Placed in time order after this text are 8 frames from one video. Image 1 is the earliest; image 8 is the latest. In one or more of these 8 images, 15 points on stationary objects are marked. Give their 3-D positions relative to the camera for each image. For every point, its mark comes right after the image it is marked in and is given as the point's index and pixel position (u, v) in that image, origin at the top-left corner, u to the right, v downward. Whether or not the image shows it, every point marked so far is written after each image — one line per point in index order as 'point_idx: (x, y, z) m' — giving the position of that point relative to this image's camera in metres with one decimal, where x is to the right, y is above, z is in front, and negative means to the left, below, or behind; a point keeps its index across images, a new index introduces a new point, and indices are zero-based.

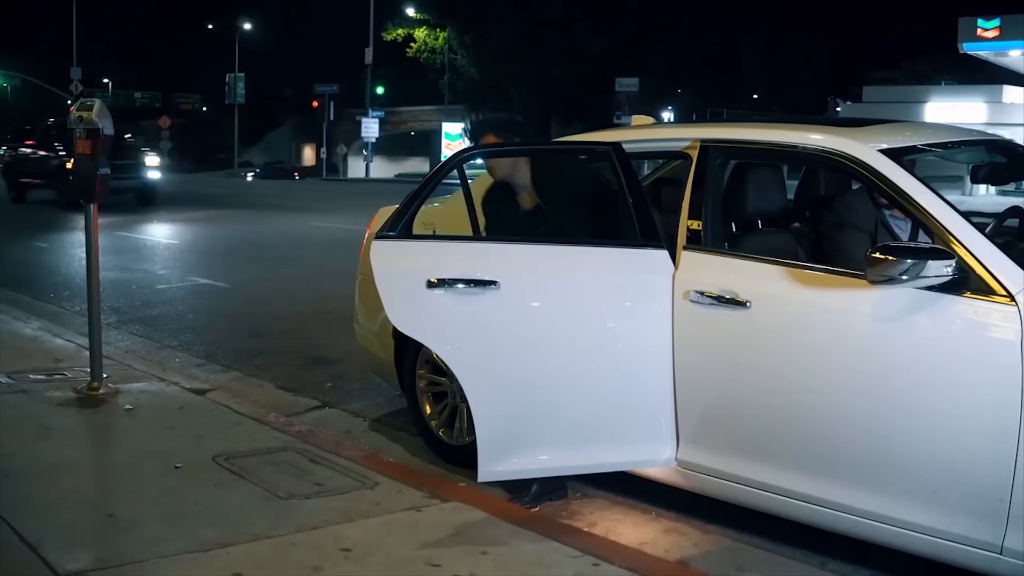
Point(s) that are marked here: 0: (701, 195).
0: (+0.7, +0.3, +4.6) m
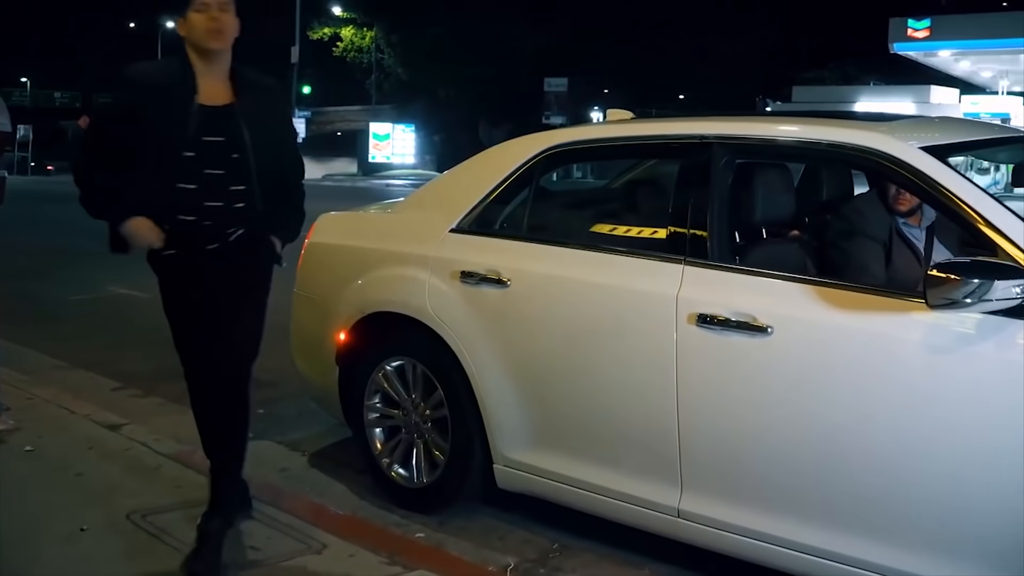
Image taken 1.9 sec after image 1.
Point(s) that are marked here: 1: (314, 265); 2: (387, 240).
0: (+0.6, +0.3, +4.0) m
1: (-0.7, +0.1, +5.1) m
2: (-0.4, +0.2, +4.8) m
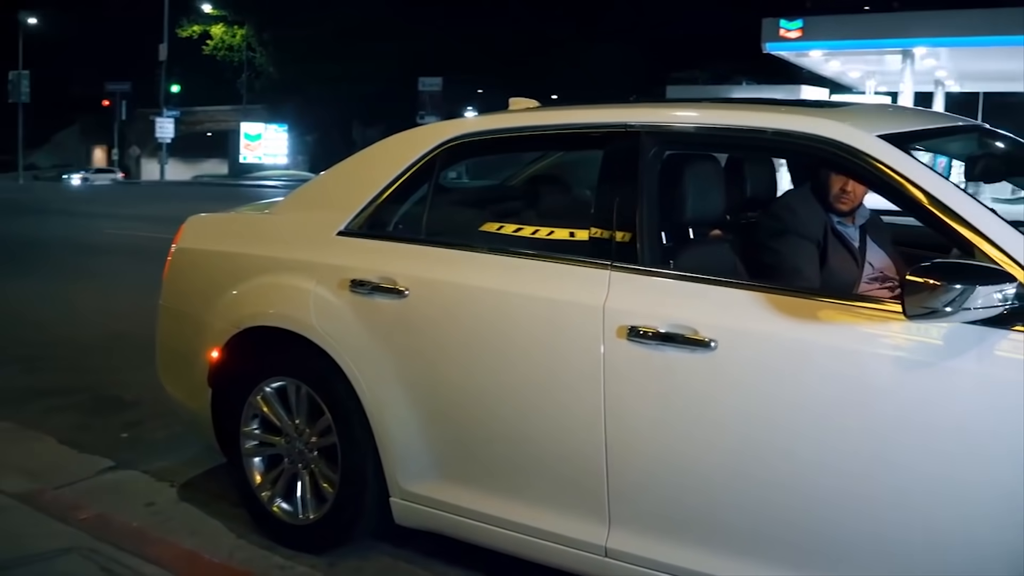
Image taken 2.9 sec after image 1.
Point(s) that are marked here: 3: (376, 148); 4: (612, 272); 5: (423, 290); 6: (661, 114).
0: (+0.3, +0.2, +3.5) m
1: (-1.1, 0.0, +4.5) m
2: (-0.8, +0.1, +4.2) m
3: (-0.4, +0.4, +4.2) m
4: (+0.3, 0.0, +3.4) m
5: (-0.2, 0.0, +3.7) m
6: (+0.4, +0.5, +3.5) m
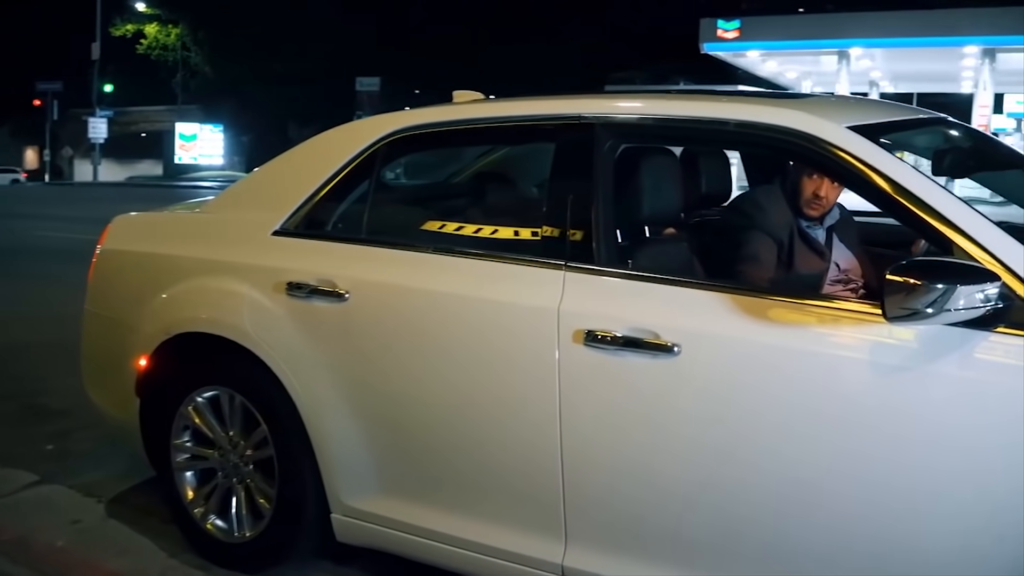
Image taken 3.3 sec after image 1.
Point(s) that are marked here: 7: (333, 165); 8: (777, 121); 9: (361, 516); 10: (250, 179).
0: (+0.2, +0.2, +3.3) m
1: (-1.2, 0.0, +4.2) m
2: (-0.9, +0.1, +4.0) m
3: (-0.6, +0.4, +4.0) m
4: (+0.1, 0.0, +3.2) m
5: (-0.4, 0.0, +3.5) m
6: (+0.3, +0.5, +3.4) m
7: (-0.5, +0.3, +3.8) m
8: (+0.6, +0.4, +3.1) m
9: (-0.4, -0.6, +3.6) m
10: (-0.8, +0.3, +4.1) m
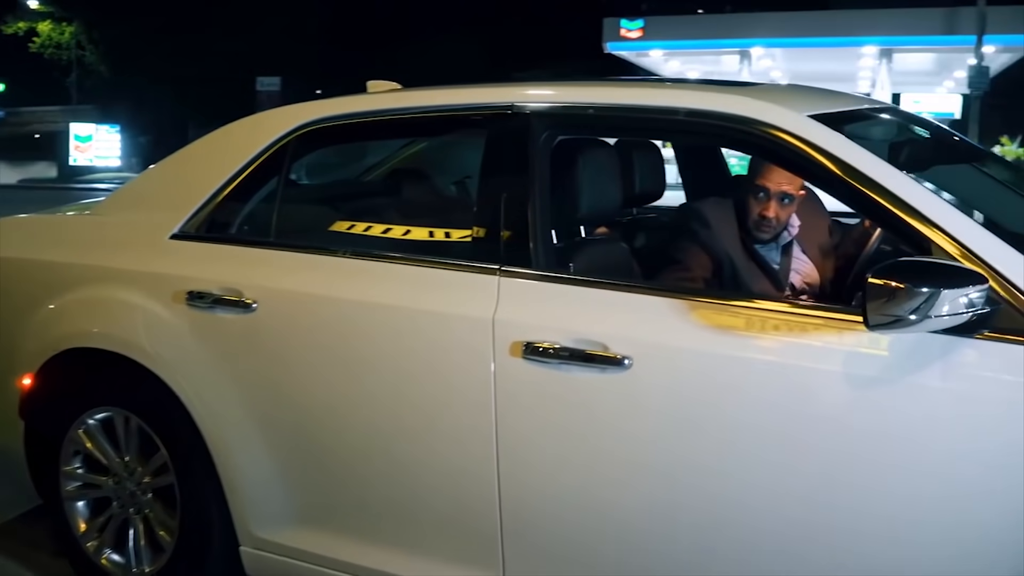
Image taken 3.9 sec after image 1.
0: (0.0, +0.2, +3.0) m
1: (-1.5, 0.0, +3.8) m
2: (-1.1, +0.1, +3.6) m
3: (-0.8, +0.4, +3.6) m
4: (0.0, 0.0, +2.9) m
5: (-0.5, 0.0, +3.2) m
6: (+0.1, +0.4, +3.1) m
7: (-0.7, +0.3, +3.5) m
8: (+0.4, +0.4, +2.8) m
9: (-0.6, -0.6, +3.3) m
10: (-1.0, +0.3, +3.7) m
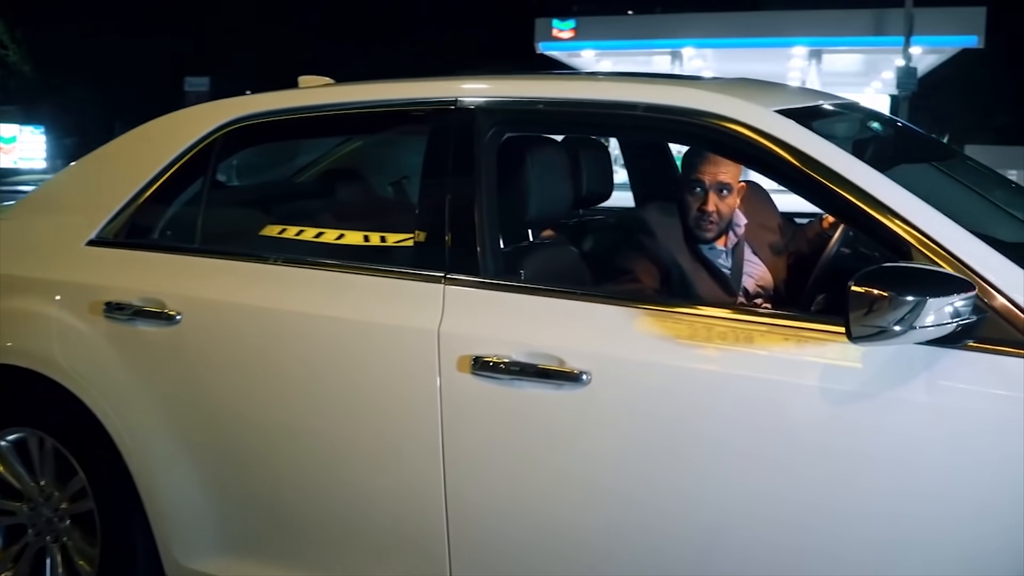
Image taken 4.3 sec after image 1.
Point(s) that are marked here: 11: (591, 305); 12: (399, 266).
0: (-0.1, +0.2, +2.8) m
1: (-1.6, 0.0, +3.5) m
2: (-1.3, +0.1, +3.4) m
3: (-0.9, +0.4, +3.4) m
4: (-0.1, 0.0, +2.7) m
5: (-0.7, -0.1, +2.9) m
6: (0.0, +0.4, +2.9) m
7: (-0.8, +0.3, +3.2) m
8: (+0.3, +0.4, +2.6) m
9: (-0.7, -0.6, +3.0) m
10: (-1.1, +0.3, +3.4) m
11: (+0.2, 0.0, +2.6) m
12: (-0.2, 0.0, +2.8) m
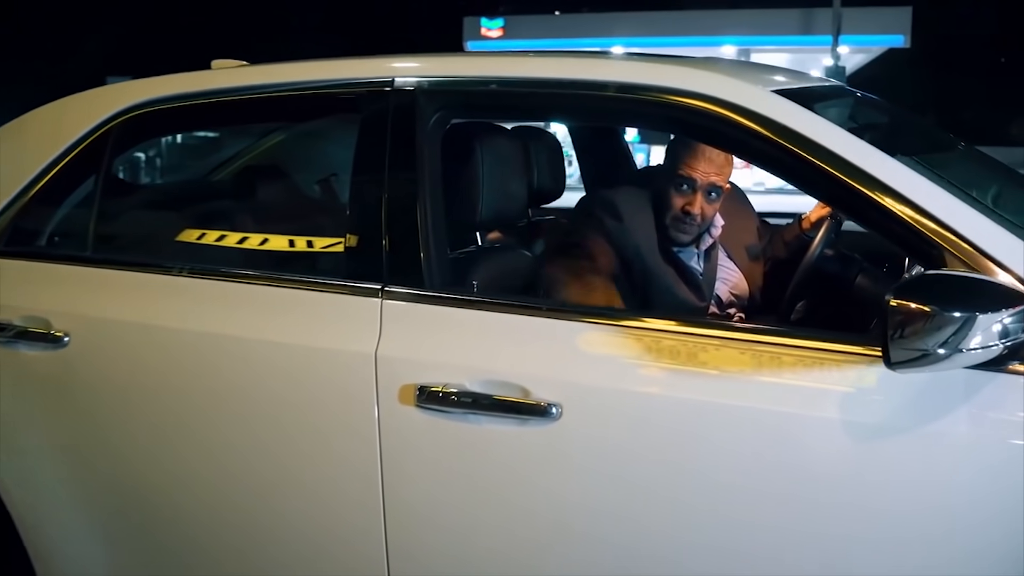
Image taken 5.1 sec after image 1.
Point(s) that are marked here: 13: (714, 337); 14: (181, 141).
0: (-0.2, +0.2, +2.4) m
1: (-1.7, -0.1, +3.1) m
2: (-1.4, 0.0, +2.9) m
3: (-1.1, +0.3, +2.9) m
4: (-0.2, 0.0, +2.3) m
5: (-0.8, -0.1, +2.5) m
6: (-0.1, +0.4, +2.5) m
7: (-1.0, +0.3, +2.8) m
8: (+0.3, +0.3, +2.2) m
9: (-0.8, -0.7, +2.6) m
10: (-1.3, +0.2, +3.0) m
11: (+0.1, -0.1, +2.2) m
12: (-0.3, 0.0, +2.4) m
13: (+0.3, -0.1, +2.1) m
14: (-1.1, +0.5, +4.7) m
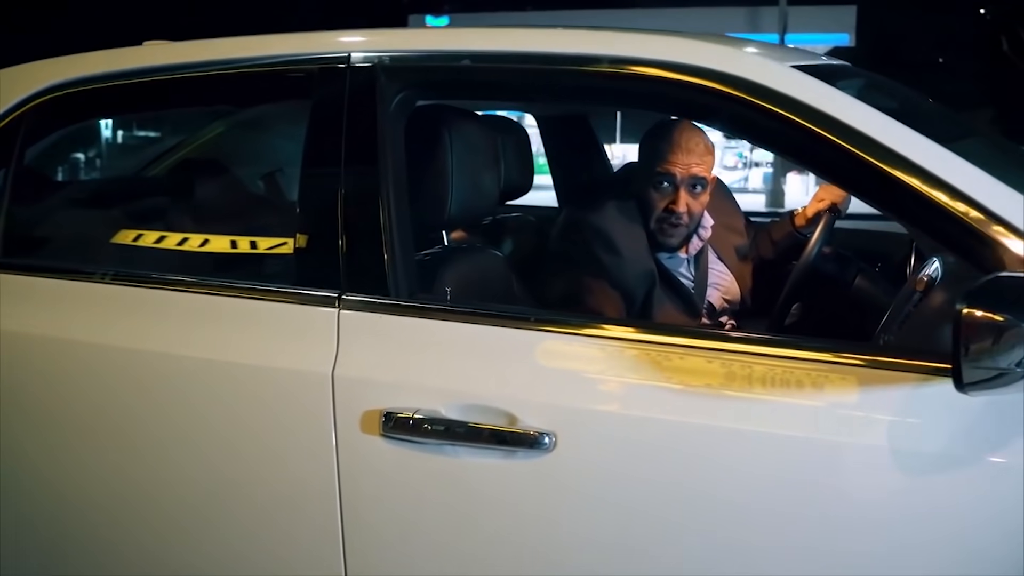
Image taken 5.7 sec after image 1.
0: (-0.2, +0.2, +2.1) m
1: (-1.8, -0.1, +2.7) m
2: (-1.4, 0.0, +2.5) m
3: (-1.1, +0.3, +2.6) m
4: (-0.3, 0.0, +2.0) m
5: (-0.8, -0.1, +2.2) m
6: (-0.2, +0.4, +2.1) m
7: (-1.0, +0.3, +2.5) m
8: (+0.2, +0.3, +2.0) m
9: (-0.8, -0.7, +2.3) m
10: (-1.3, +0.2, +2.6) m
11: (0.0, -0.1, +1.9) m
12: (-0.4, 0.0, +2.1) m
13: (+0.3, -0.1, +1.8) m
14: (-1.3, +0.5, +4.4) m
